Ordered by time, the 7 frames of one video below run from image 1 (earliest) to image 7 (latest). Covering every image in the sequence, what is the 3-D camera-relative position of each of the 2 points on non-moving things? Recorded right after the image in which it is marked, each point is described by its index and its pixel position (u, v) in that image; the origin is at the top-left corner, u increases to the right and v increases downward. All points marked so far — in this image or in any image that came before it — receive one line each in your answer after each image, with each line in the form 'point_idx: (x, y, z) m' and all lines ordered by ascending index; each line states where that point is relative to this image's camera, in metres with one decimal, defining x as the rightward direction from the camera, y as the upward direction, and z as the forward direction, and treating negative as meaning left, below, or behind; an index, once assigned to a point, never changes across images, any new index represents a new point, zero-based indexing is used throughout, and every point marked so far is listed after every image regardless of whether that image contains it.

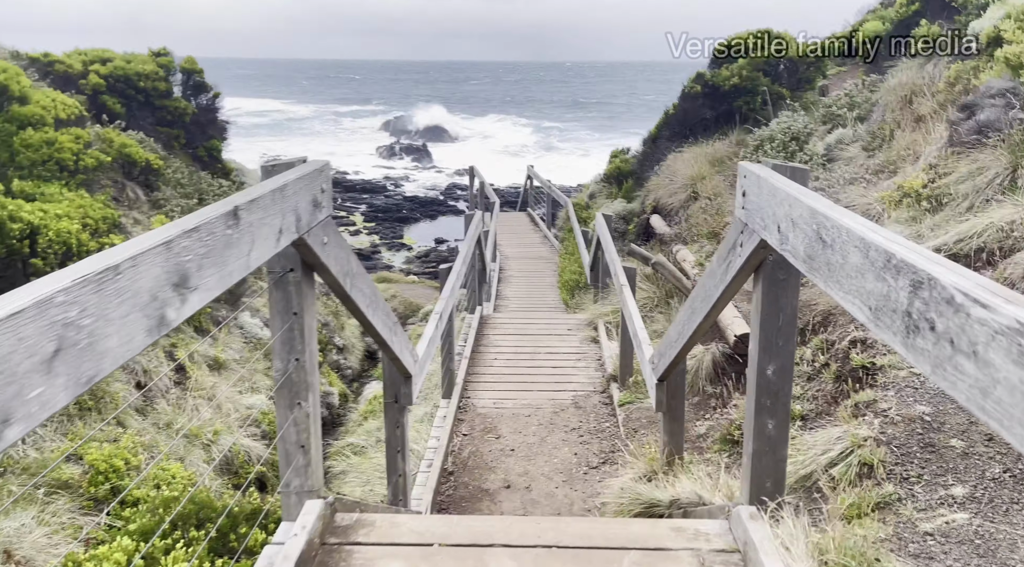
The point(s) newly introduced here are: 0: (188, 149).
0: (-6.2, +2.5, +15.9) m
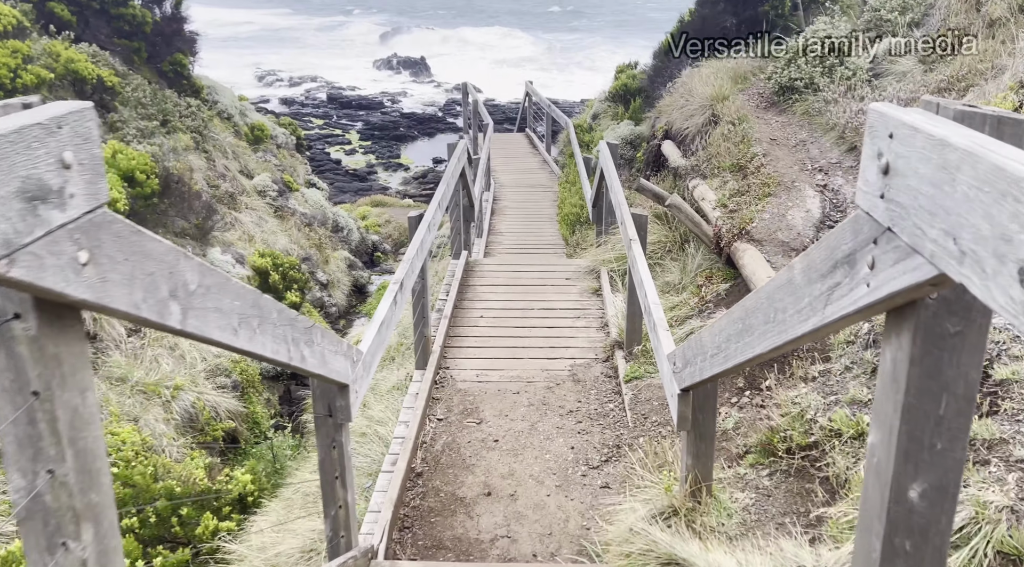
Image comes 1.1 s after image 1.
0: (-6.3, +3.8, +14.5) m
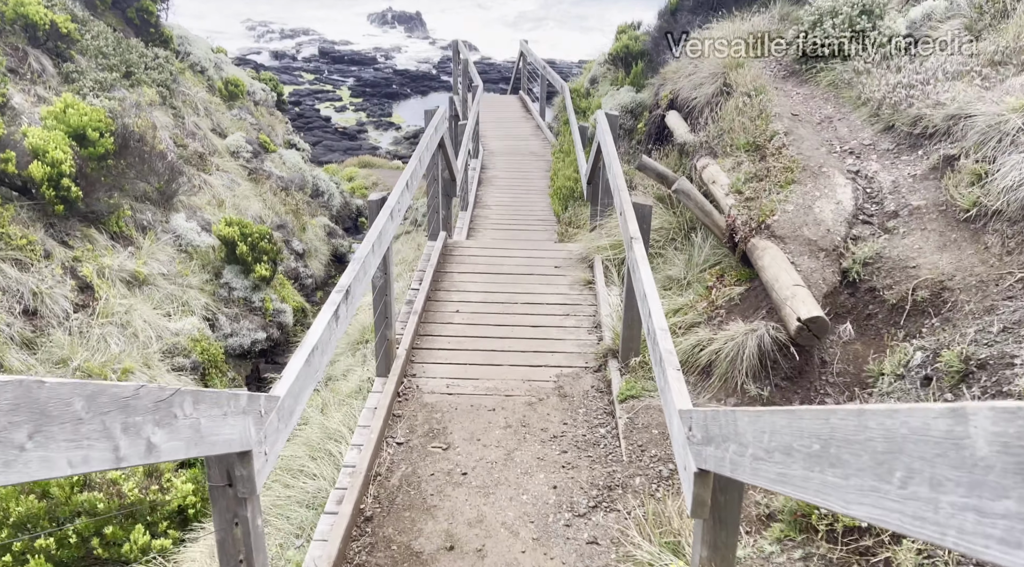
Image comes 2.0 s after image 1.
0: (-6.4, +4.4, +13.5) m
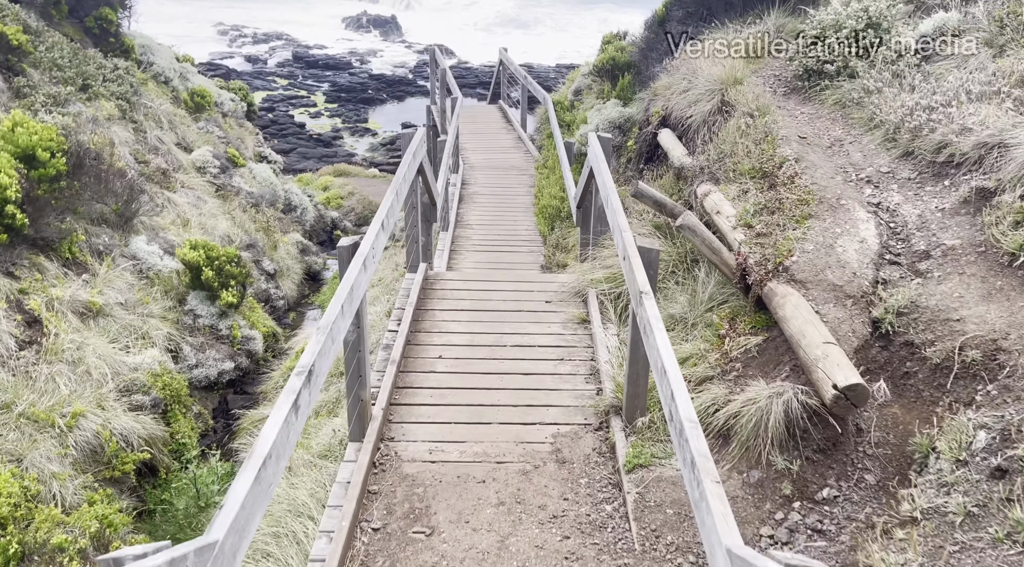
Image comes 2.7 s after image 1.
0: (-6.7, +4.0, +12.8) m
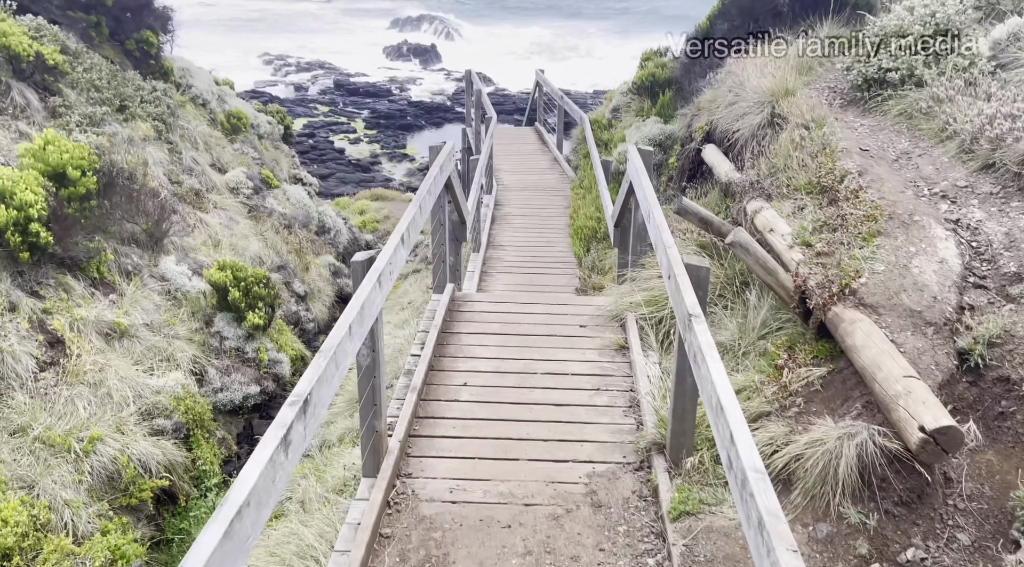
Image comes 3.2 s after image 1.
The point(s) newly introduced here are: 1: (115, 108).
0: (-6.2, +3.7, +12.9) m
1: (-5.4, +2.4, +11.4) m
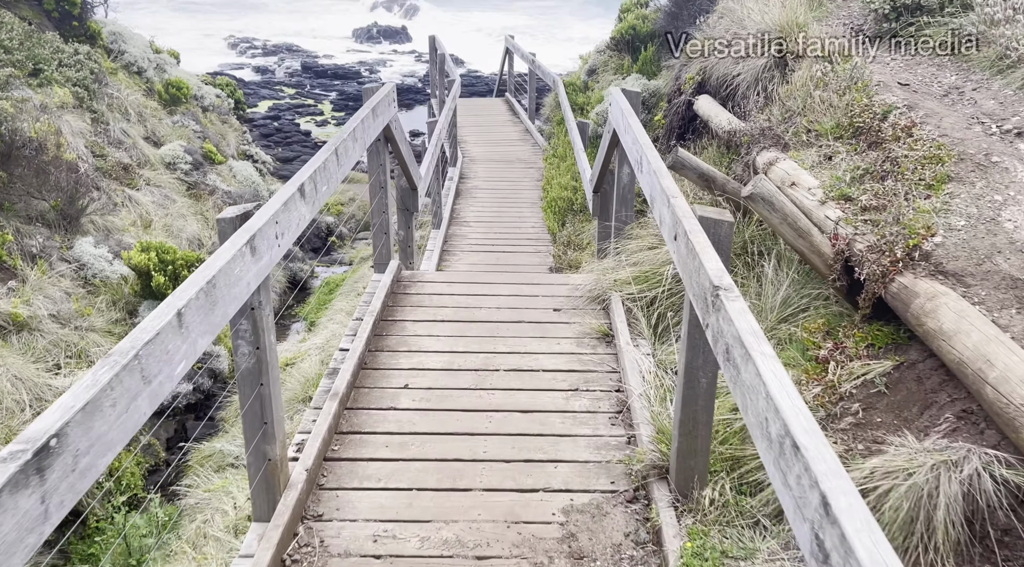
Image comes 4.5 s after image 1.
0: (-6.7, +3.9, +11.6) m
1: (-5.8, +2.6, +10.1) m
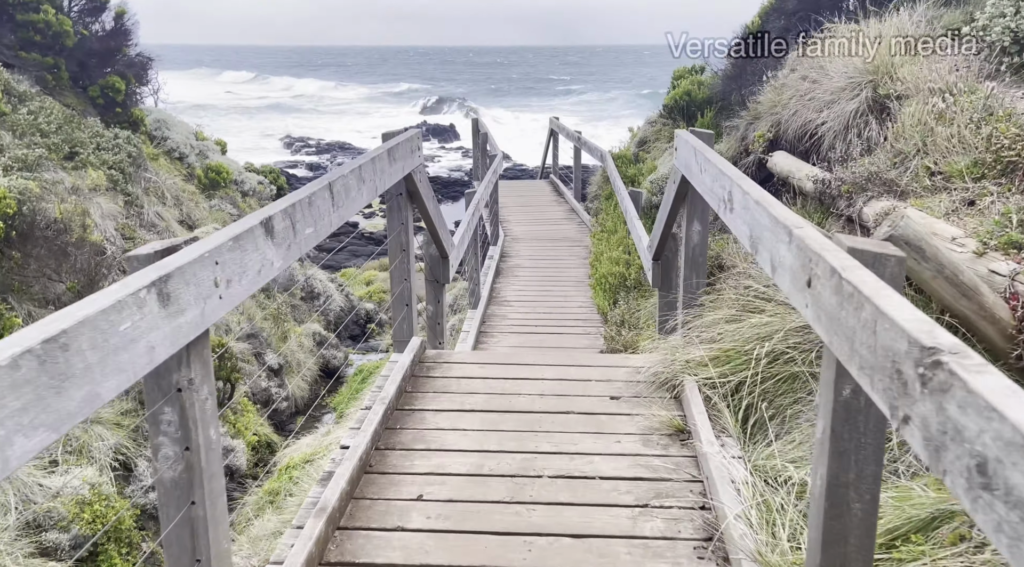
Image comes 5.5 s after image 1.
0: (-6.0, +2.7, +11.5) m
1: (-5.3, +1.5, +9.9) m
